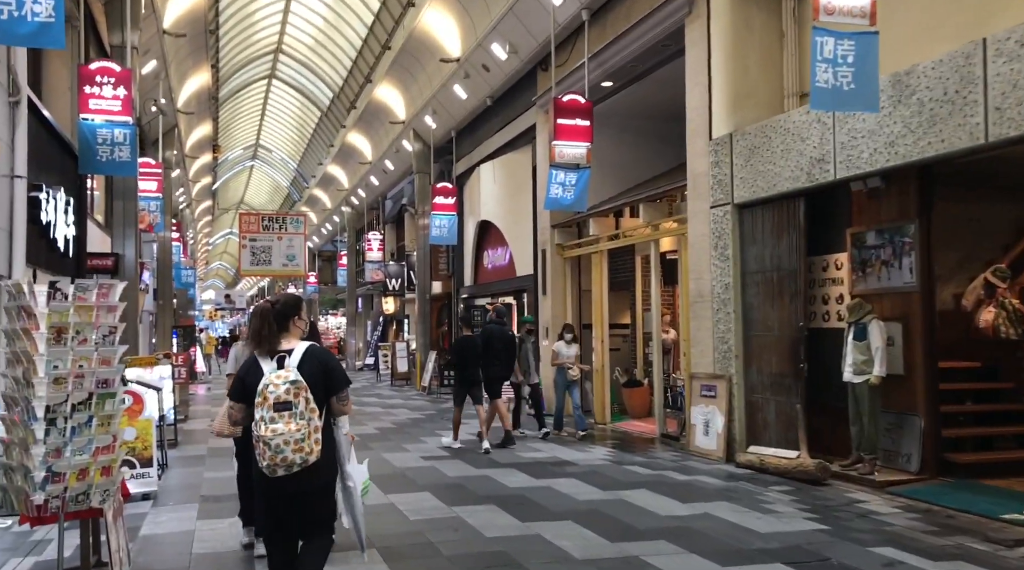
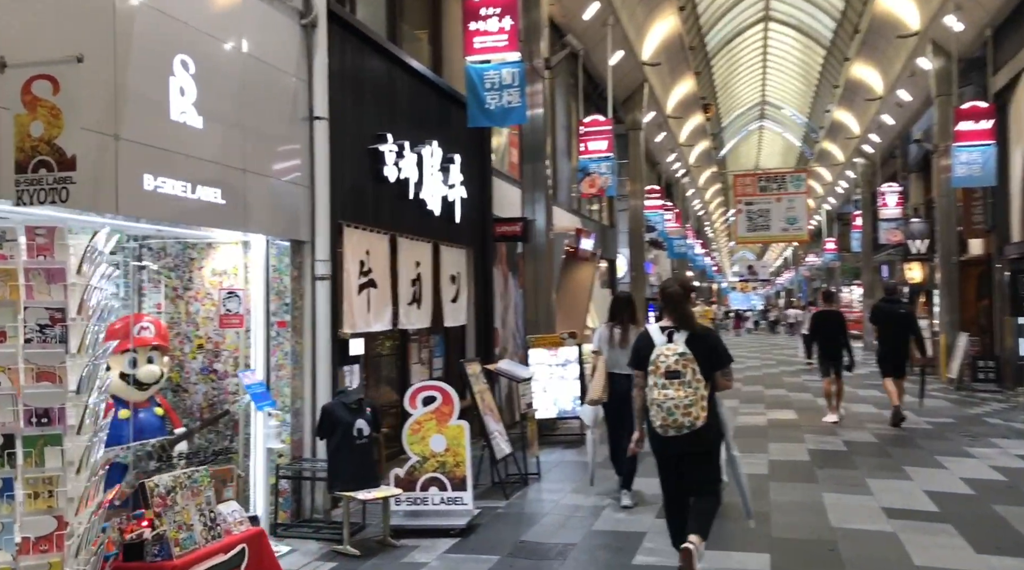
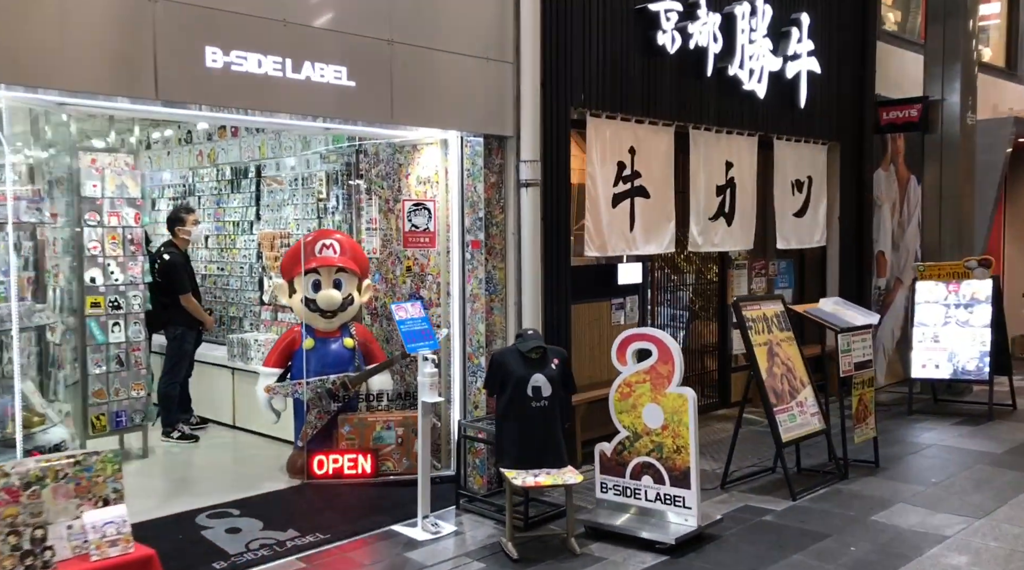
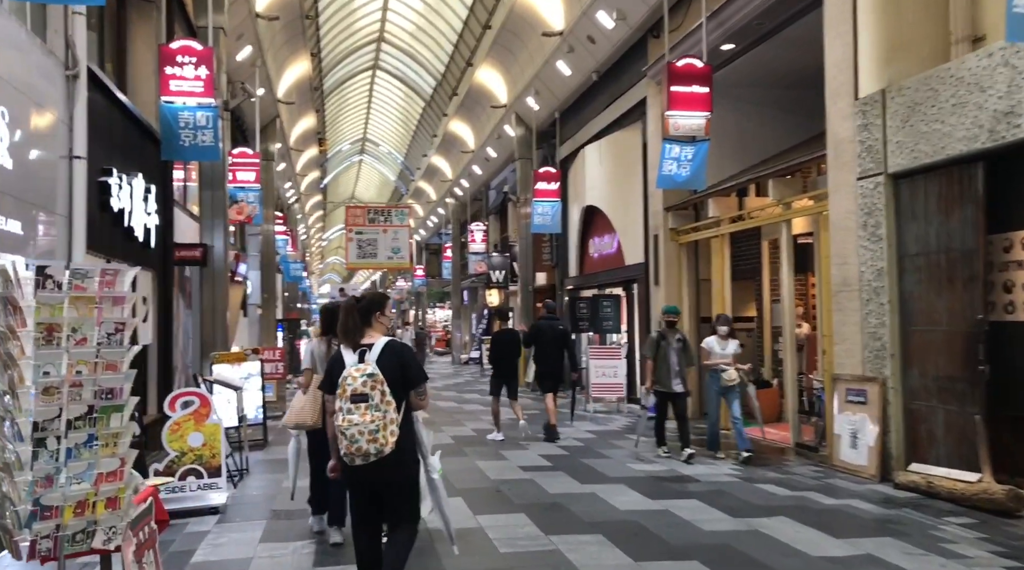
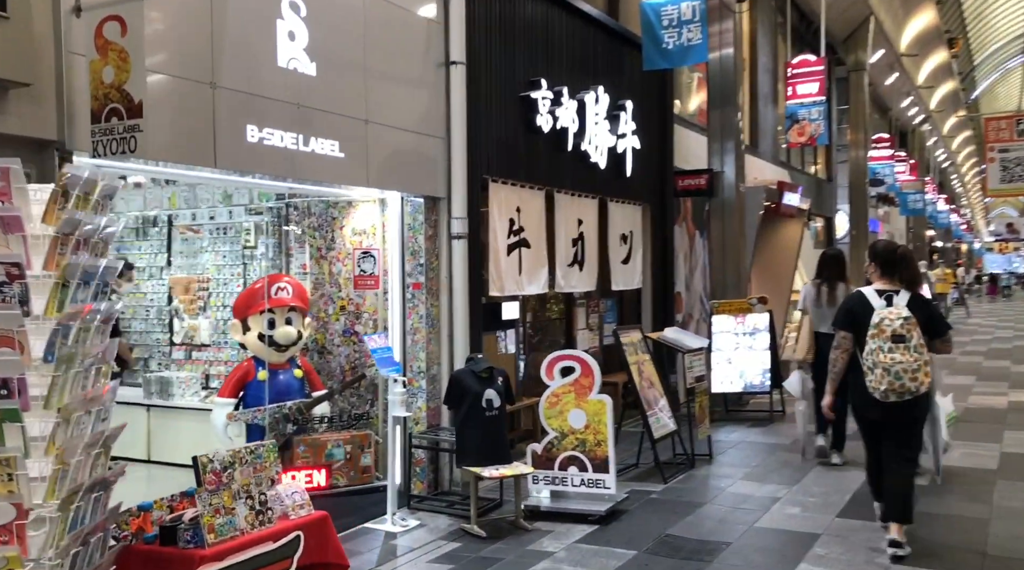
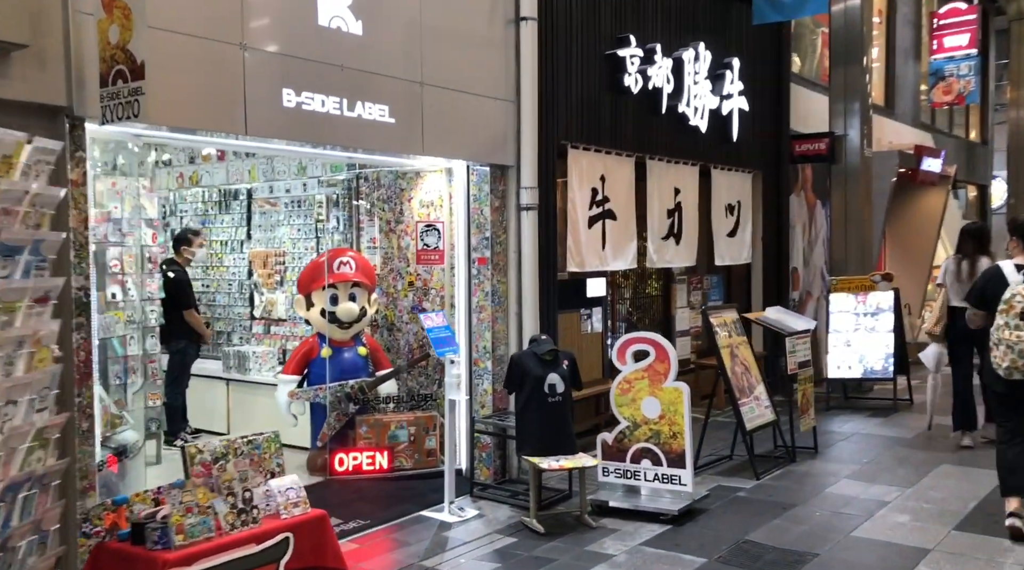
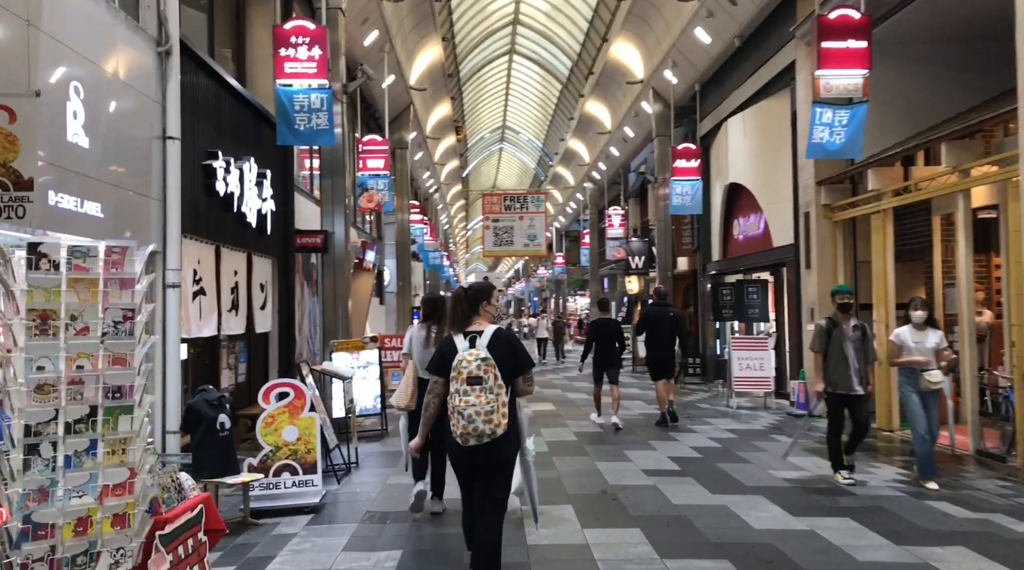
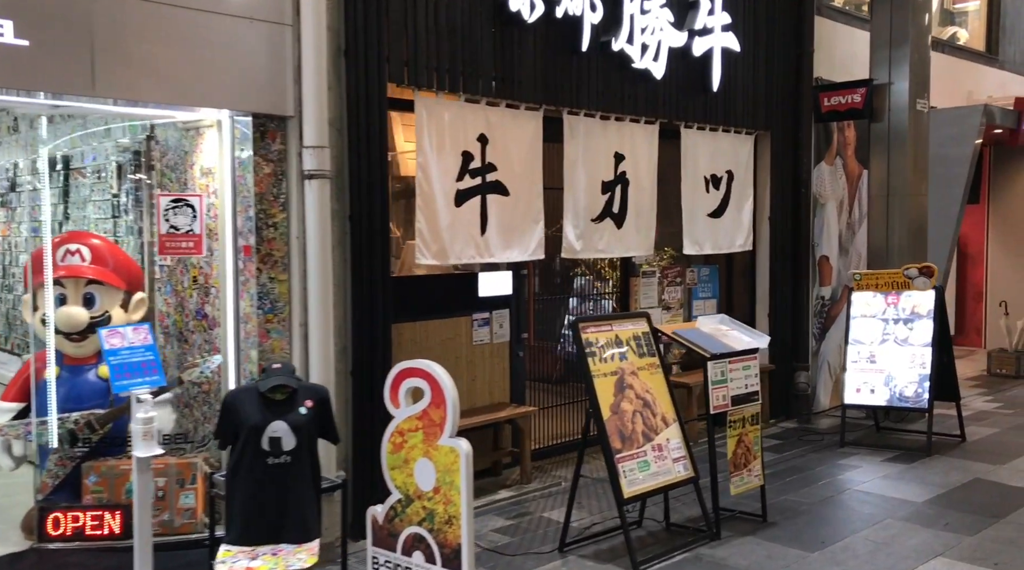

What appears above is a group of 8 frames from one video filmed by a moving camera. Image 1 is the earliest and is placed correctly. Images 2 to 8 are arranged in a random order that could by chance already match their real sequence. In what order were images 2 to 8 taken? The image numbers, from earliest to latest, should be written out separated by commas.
4, 7, 2, 5, 6, 3, 8
